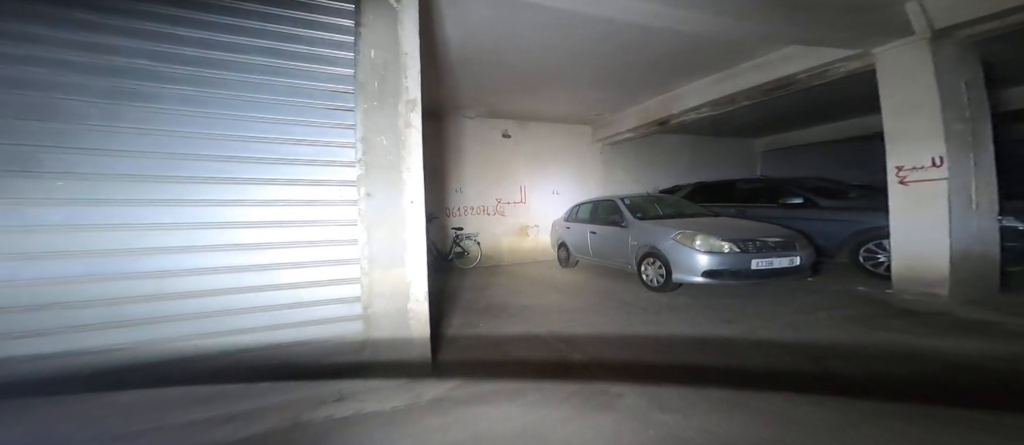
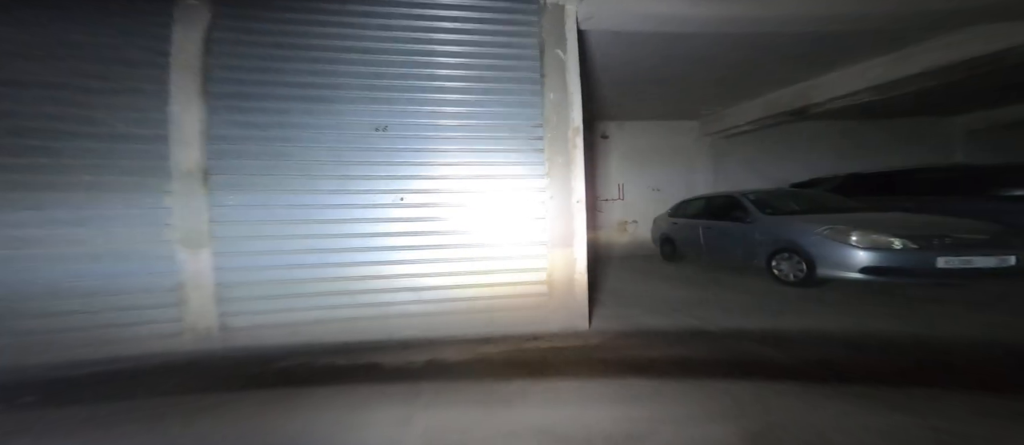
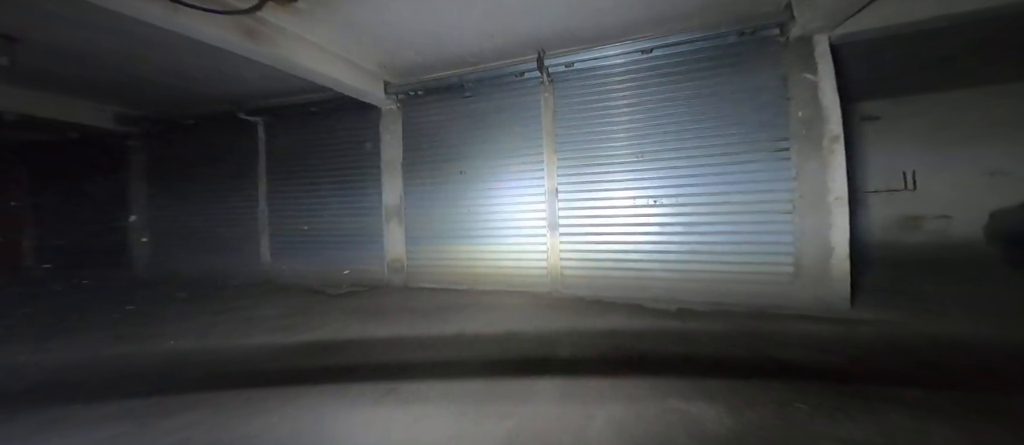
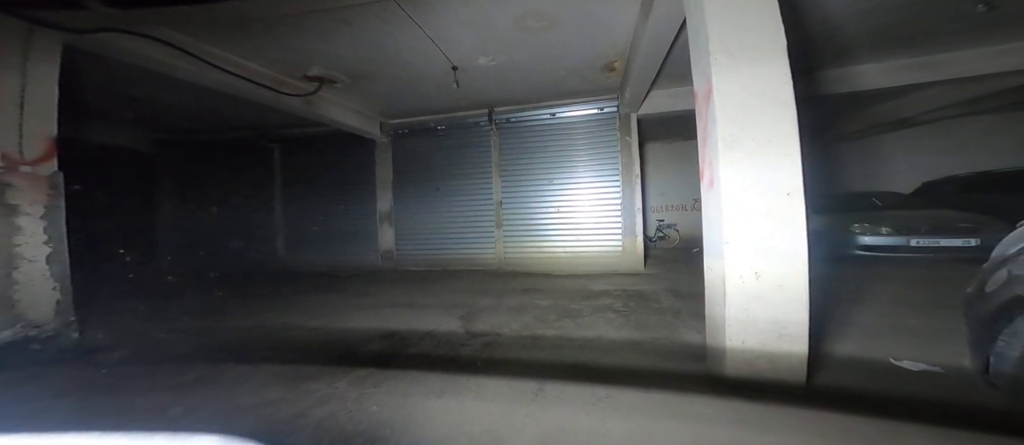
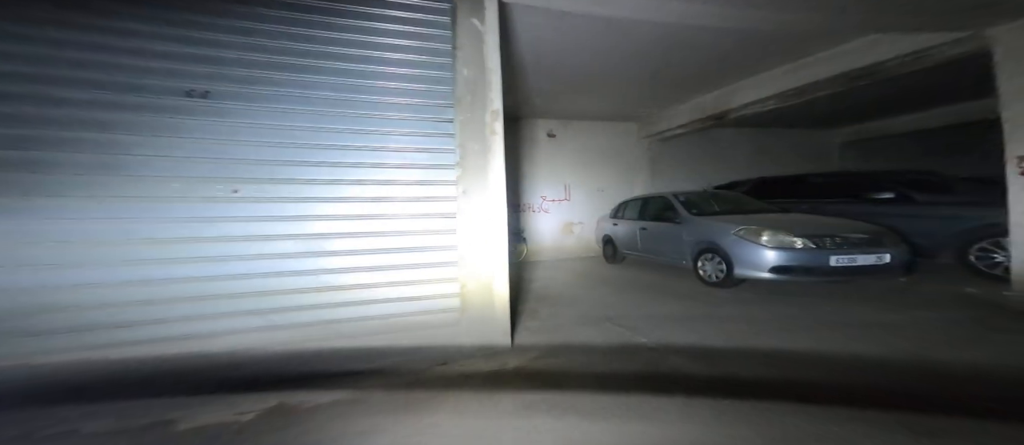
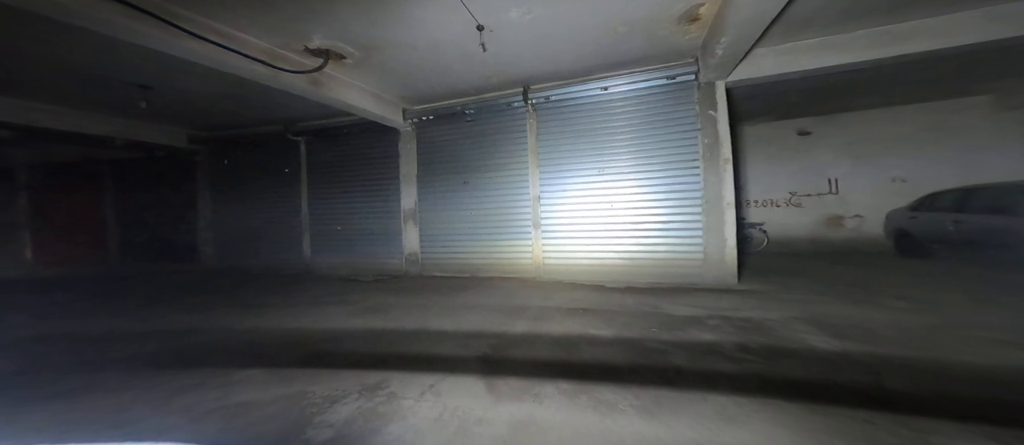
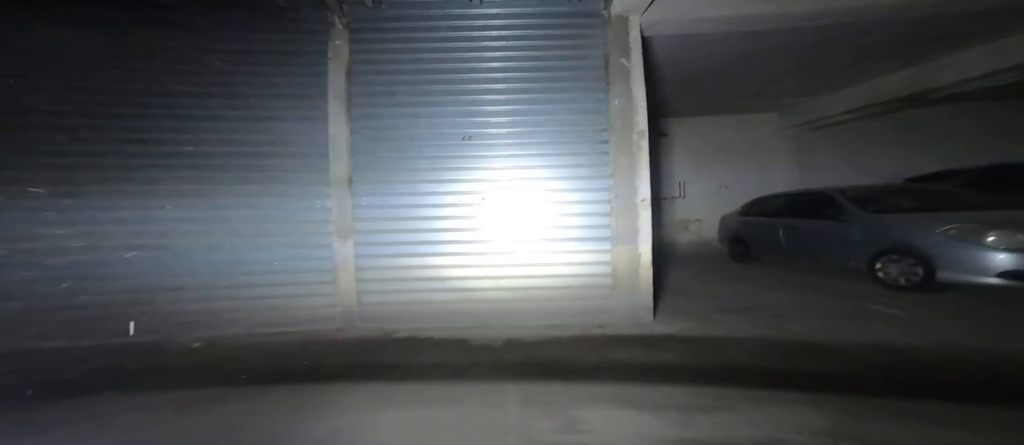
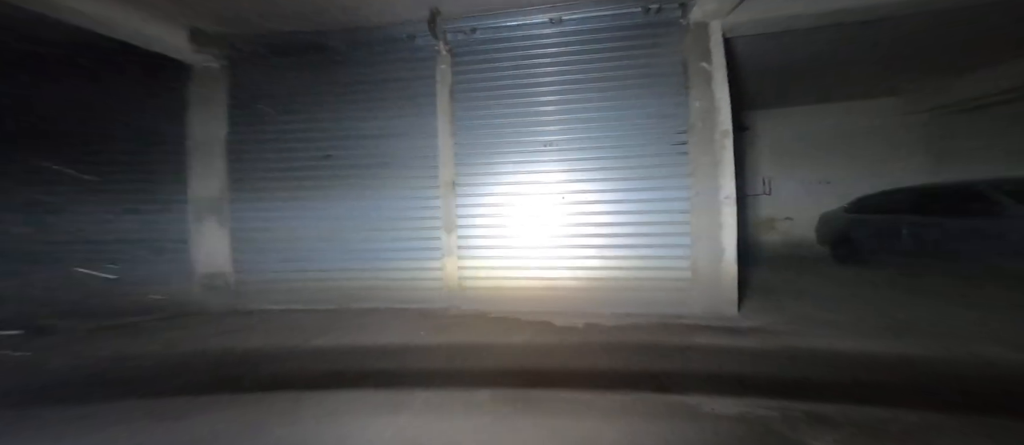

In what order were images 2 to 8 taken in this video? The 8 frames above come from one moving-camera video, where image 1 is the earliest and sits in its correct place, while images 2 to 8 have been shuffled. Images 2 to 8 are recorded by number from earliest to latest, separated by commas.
5, 2, 7, 8, 3, 6, 4
